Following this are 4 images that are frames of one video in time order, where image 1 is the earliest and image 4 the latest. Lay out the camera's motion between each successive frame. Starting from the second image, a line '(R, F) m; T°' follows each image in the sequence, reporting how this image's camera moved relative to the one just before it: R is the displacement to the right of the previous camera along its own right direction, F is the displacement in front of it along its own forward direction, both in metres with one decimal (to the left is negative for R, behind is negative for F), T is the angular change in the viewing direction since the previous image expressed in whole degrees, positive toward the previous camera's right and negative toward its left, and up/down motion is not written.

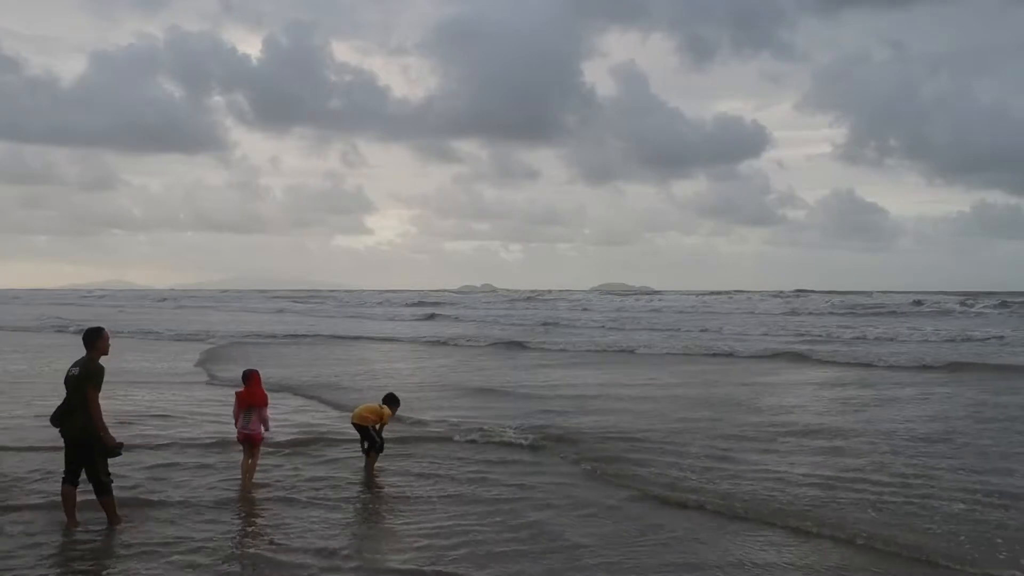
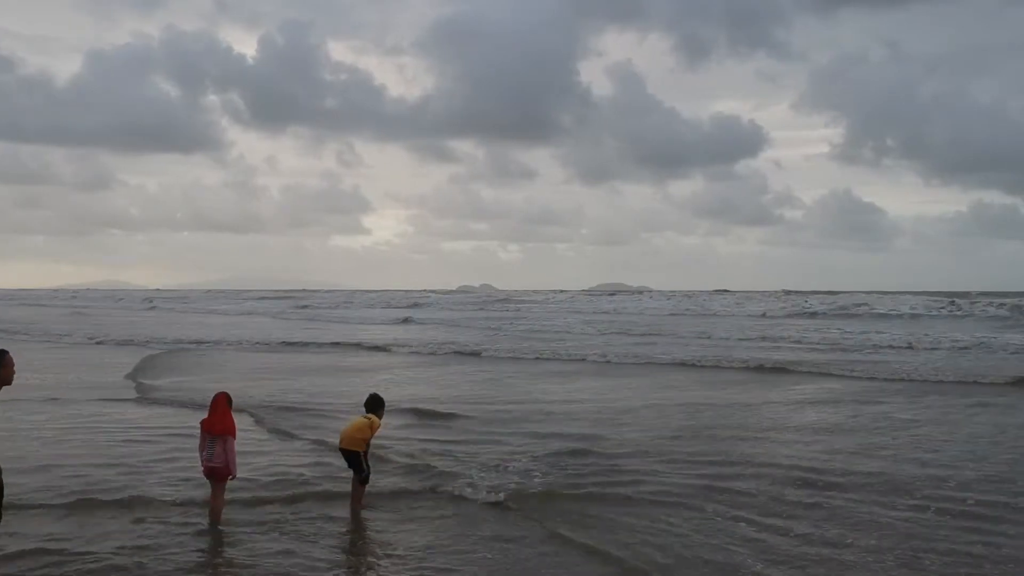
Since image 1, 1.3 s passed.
(+0.2, +0.8) m; 0°
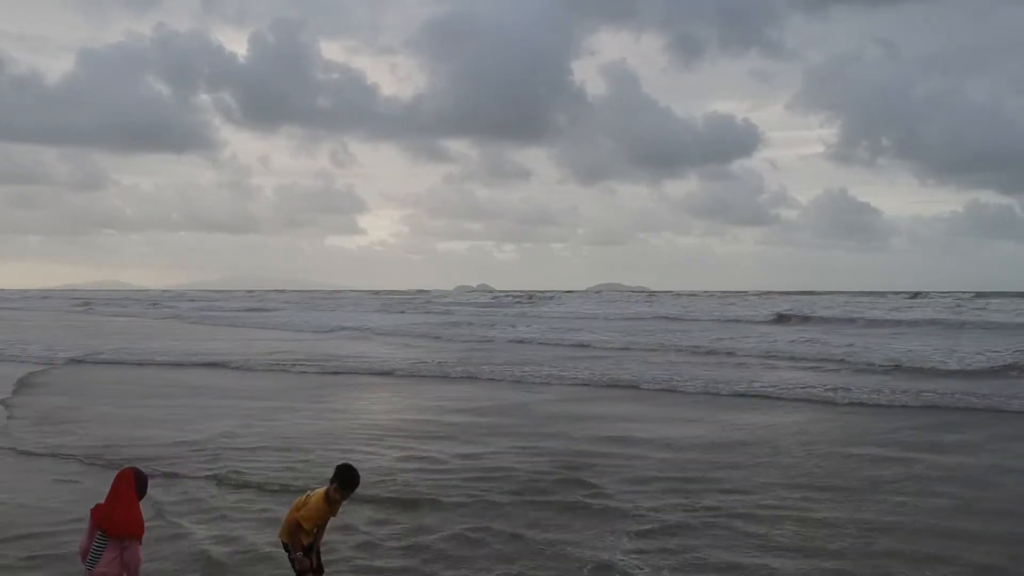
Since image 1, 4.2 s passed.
(+1.4, +1.2) m; 0°
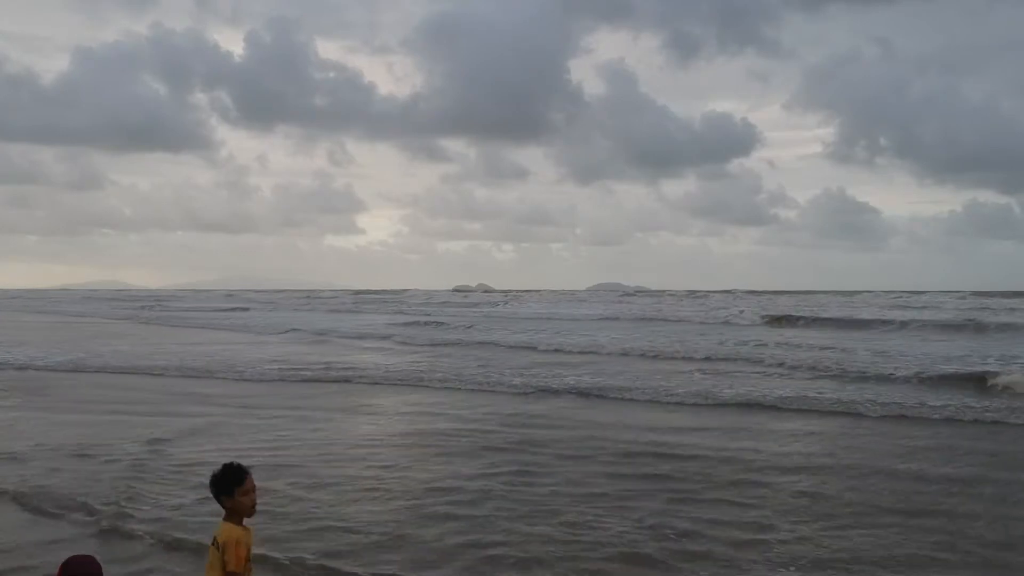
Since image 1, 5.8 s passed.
(+0.4, +0.7) m; 0°
